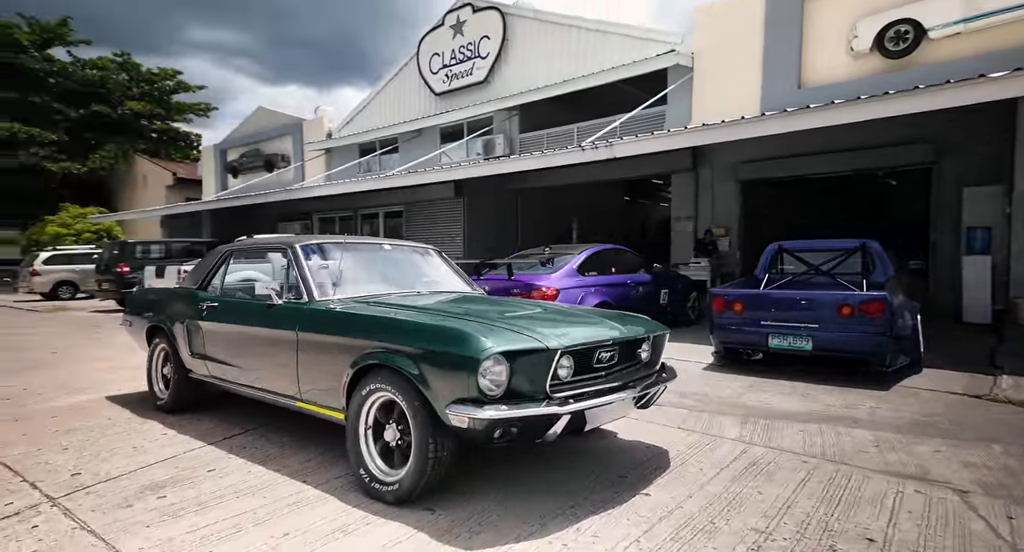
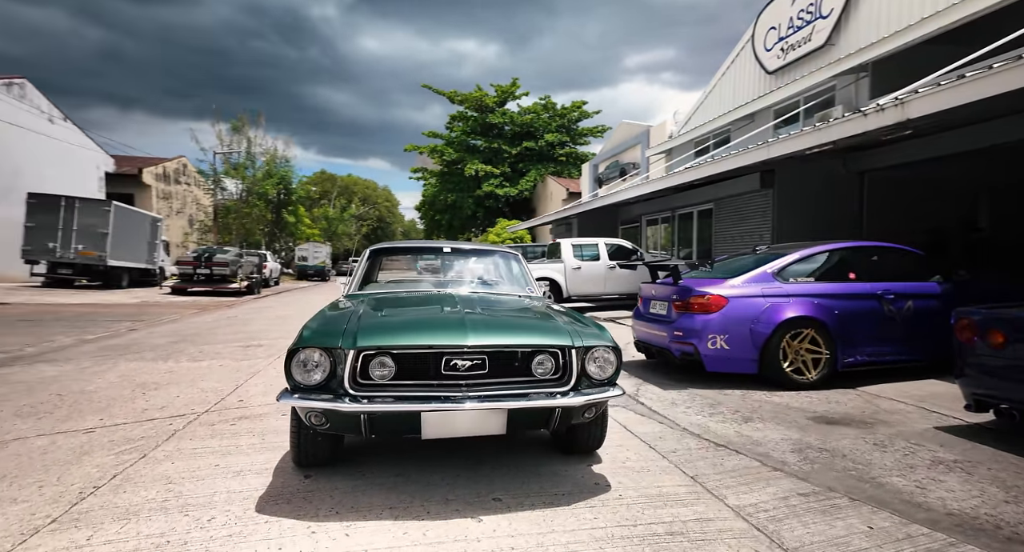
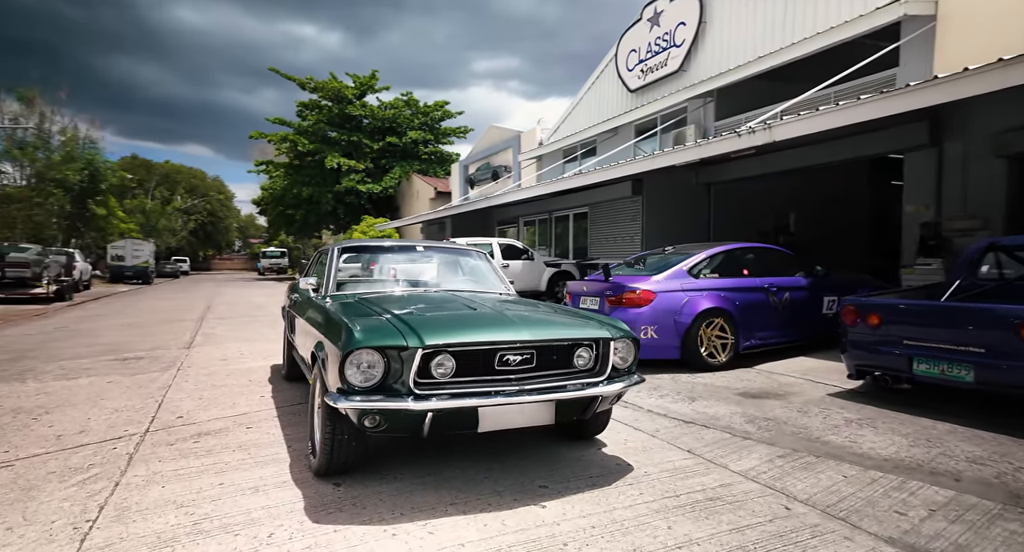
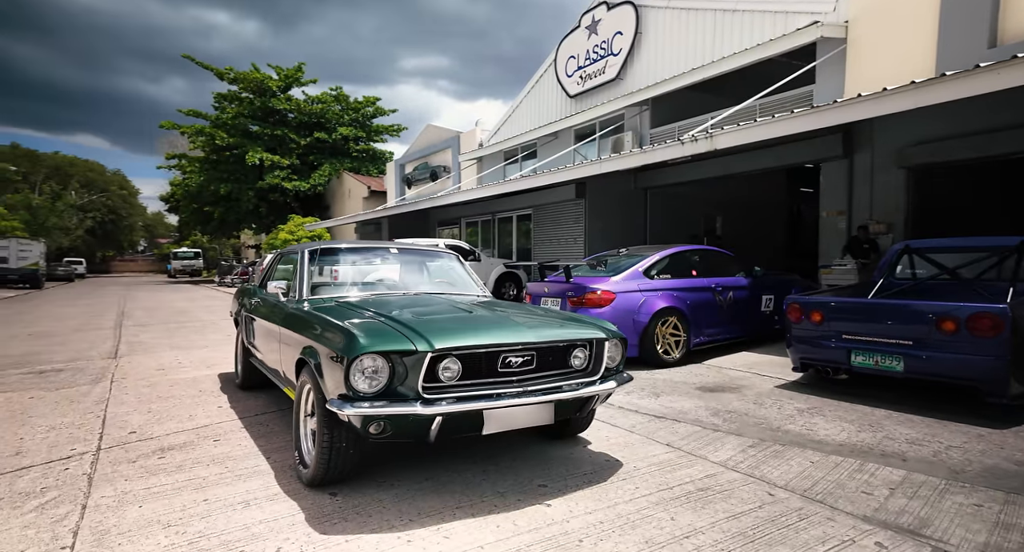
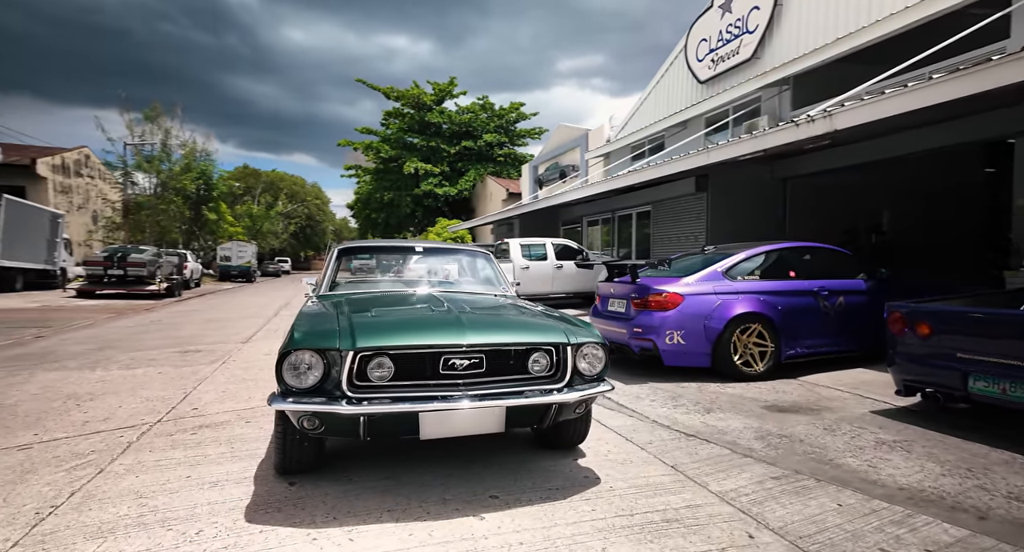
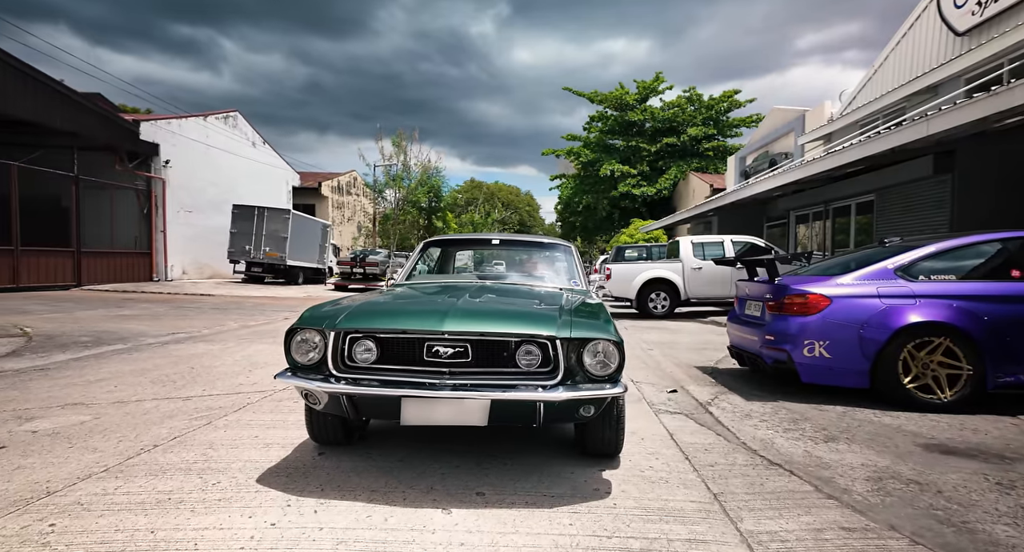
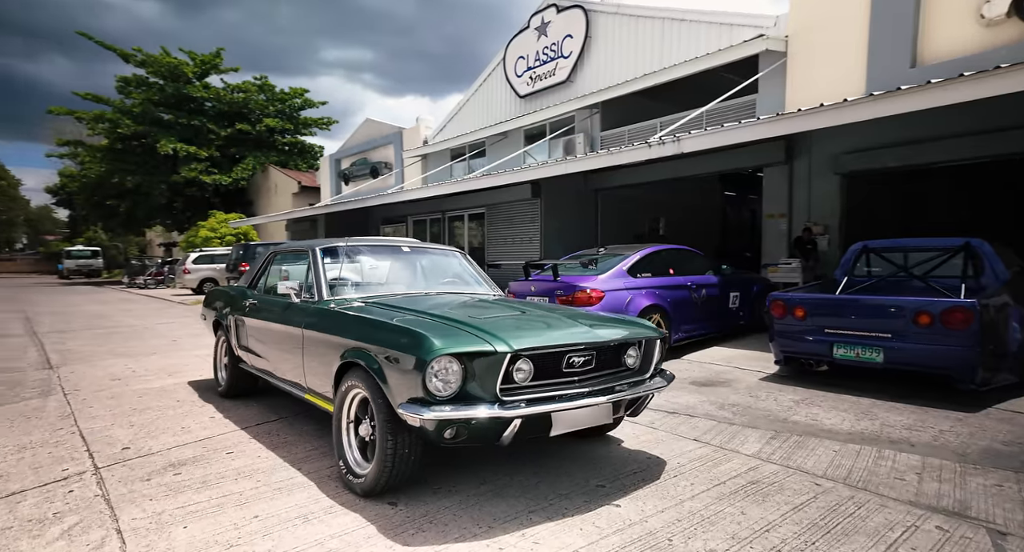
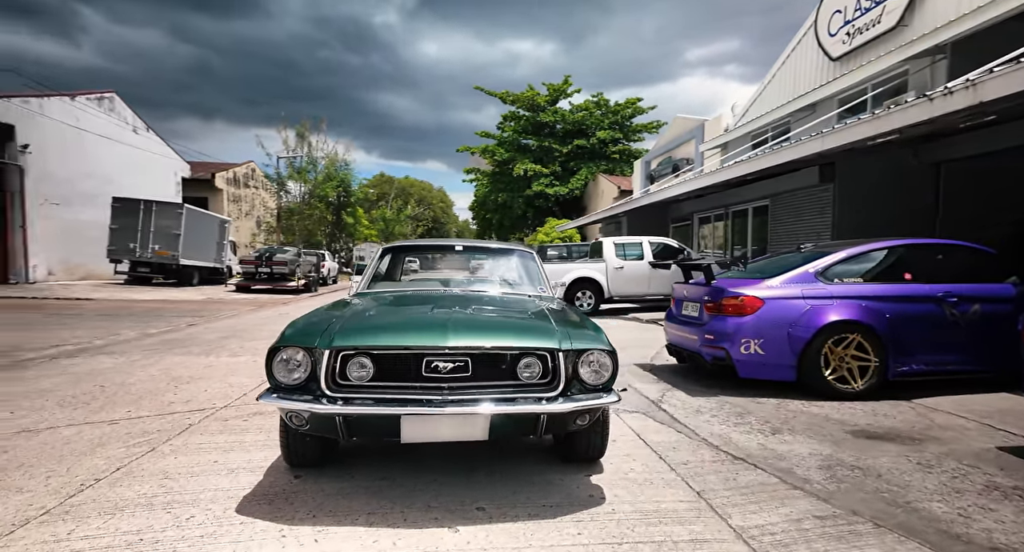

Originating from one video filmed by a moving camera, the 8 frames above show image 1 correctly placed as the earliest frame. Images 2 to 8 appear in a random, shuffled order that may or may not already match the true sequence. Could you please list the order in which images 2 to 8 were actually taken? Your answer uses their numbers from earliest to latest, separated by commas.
7, 4, 3, 5, 2, 8, 6
